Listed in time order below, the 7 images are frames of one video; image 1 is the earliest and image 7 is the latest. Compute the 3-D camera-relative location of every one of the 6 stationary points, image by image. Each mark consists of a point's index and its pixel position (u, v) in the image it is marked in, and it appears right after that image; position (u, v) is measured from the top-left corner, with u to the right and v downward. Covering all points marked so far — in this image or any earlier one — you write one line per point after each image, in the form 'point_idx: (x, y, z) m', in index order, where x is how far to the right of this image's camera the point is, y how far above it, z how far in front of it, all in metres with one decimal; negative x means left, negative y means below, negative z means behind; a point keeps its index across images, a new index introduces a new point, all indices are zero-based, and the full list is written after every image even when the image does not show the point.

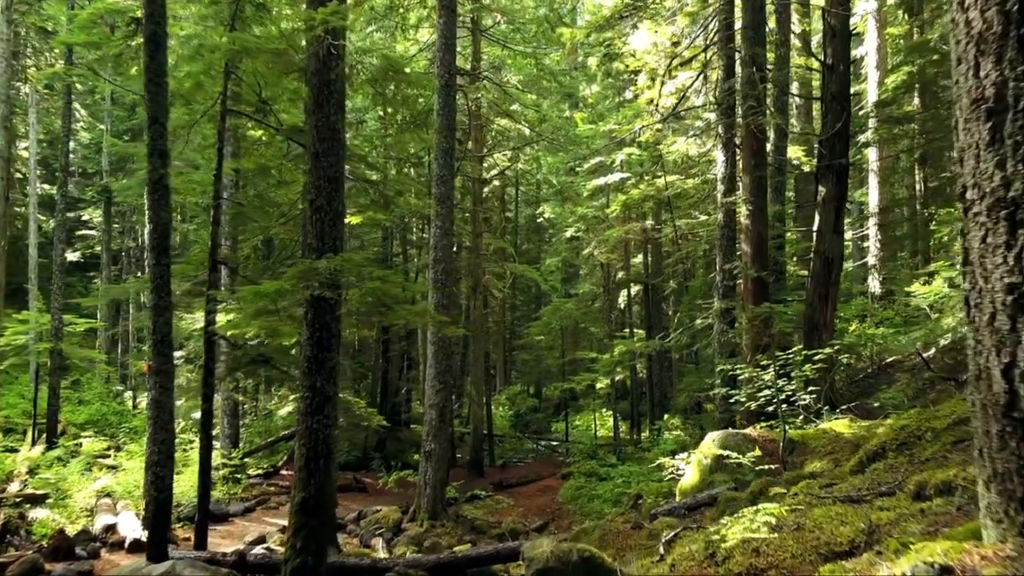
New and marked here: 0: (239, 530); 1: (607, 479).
0: (-4.1, -3.6, +11.6) m
1: (+2.0, -4.0, +16.1) m
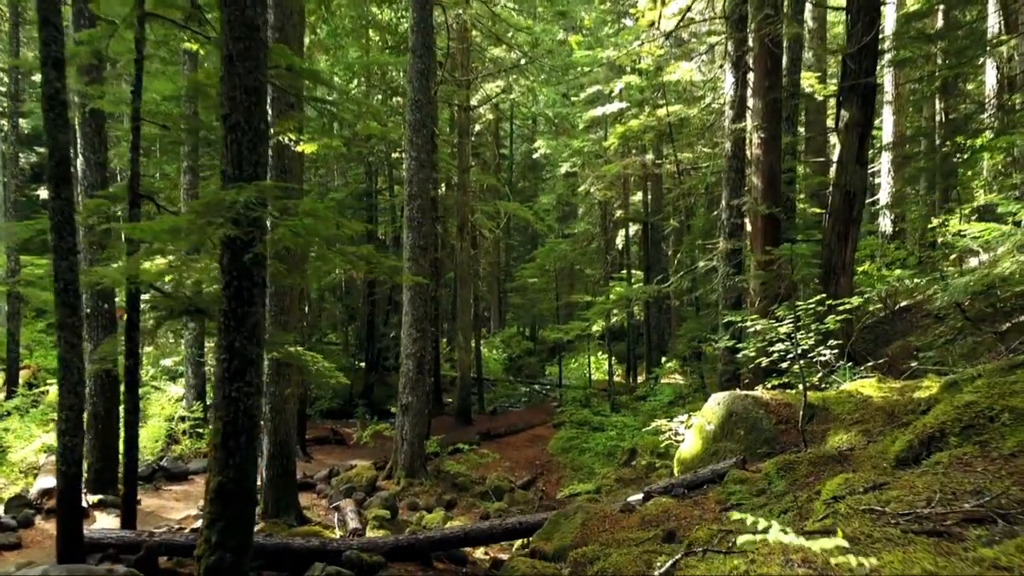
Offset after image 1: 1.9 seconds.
0: (-4.3, -2.8, +10.7) m
1: (+1.7, -2.8, +15.2) m
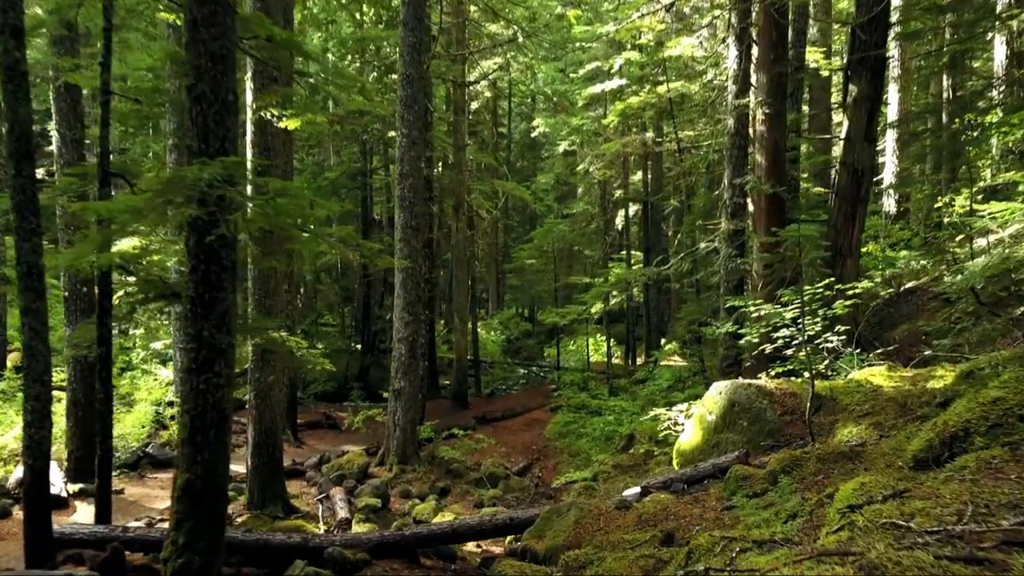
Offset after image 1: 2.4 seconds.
0: (-4.4, -2.6, +10.4) m
1: (+1.7, -2.4, +14.9) m
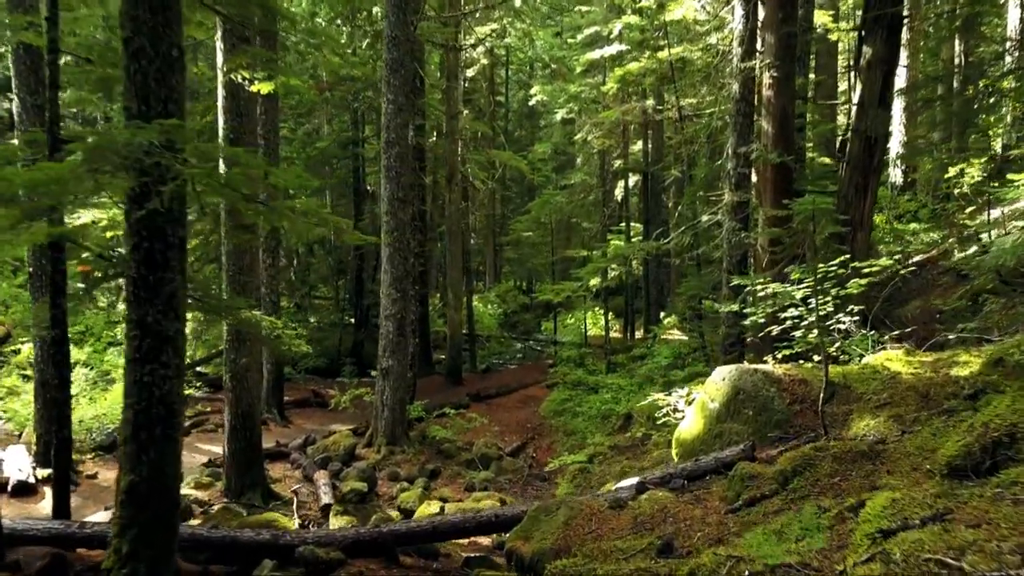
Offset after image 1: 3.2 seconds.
0: (-4.5, -2.2, +10.0) m
1: (+1.6, -1.9, +14.5) m
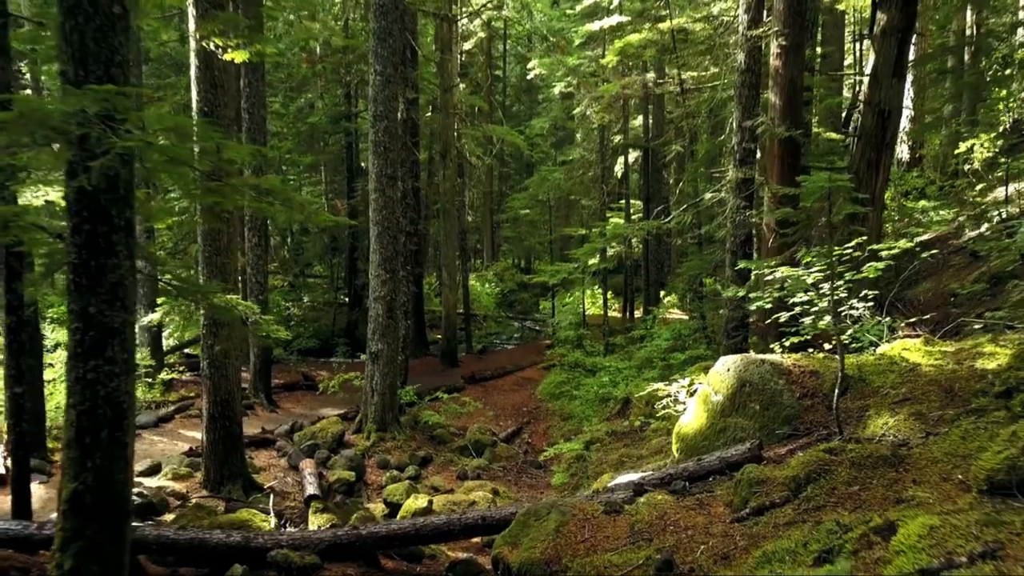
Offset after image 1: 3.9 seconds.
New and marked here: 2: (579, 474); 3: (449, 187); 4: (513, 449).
0: (-4.6, -2.0, +9.6) m
1: (+1.5, -1.6, +14.1) m
2: (+0.8, -2.2, +9.3) m
3: (-1.4, +2.3, +17.4) m
4: (0.0, -2.3, +11.0) m
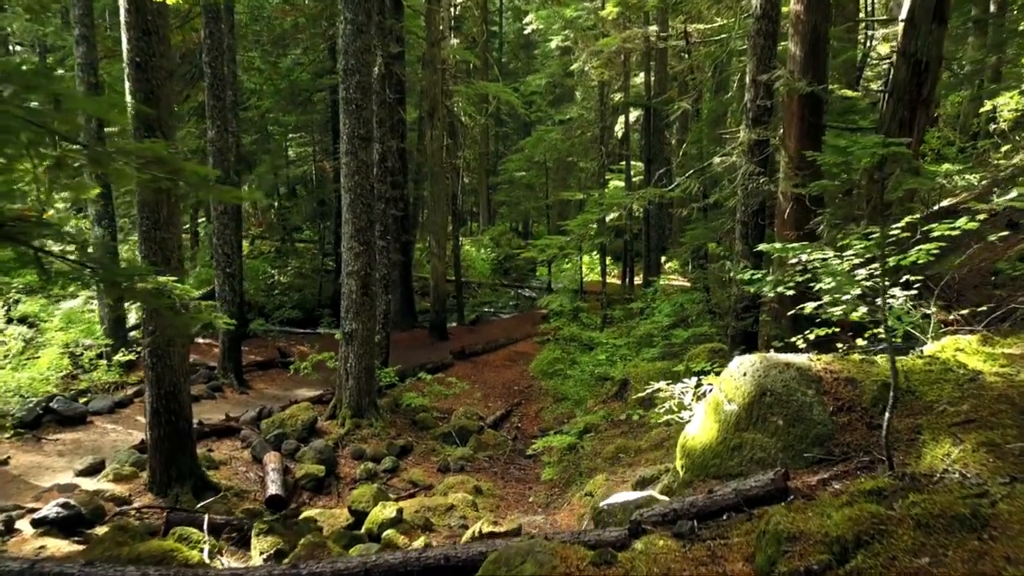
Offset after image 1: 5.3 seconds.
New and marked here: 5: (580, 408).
0: (-4.8, -1.7, +8.7) m
1: (+1.3, -1.1, +13.2) m
2: (+0.6, -2.0, +8.5) m
3: (-1.6, +2.9, +16.3) m
4: (-0.1, -1.9, +10.2) m
5: (+0.9, -1.6, +10.6) m
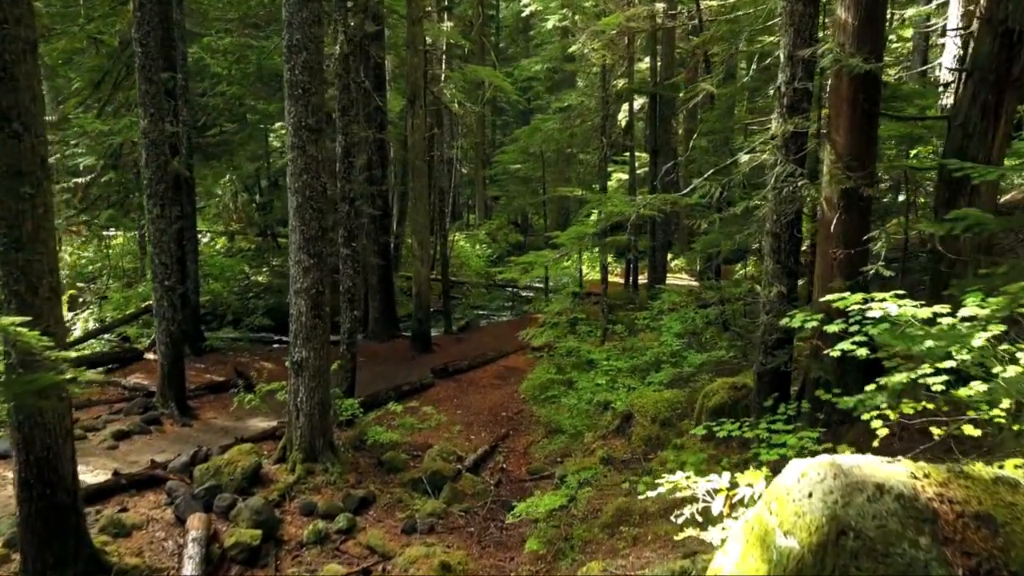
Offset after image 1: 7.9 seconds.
0: (-5.0, -2.0, +7.2) m
1: (+1.1, -1.2, +11.7) m
2: (+0.4, -2.2, +6.9) m
3: (-1.7, +2.8, +14.7) m
4: (-0.3, -2.2, +8.6) m
5: (+0.7, -1.8, +9.1) m
